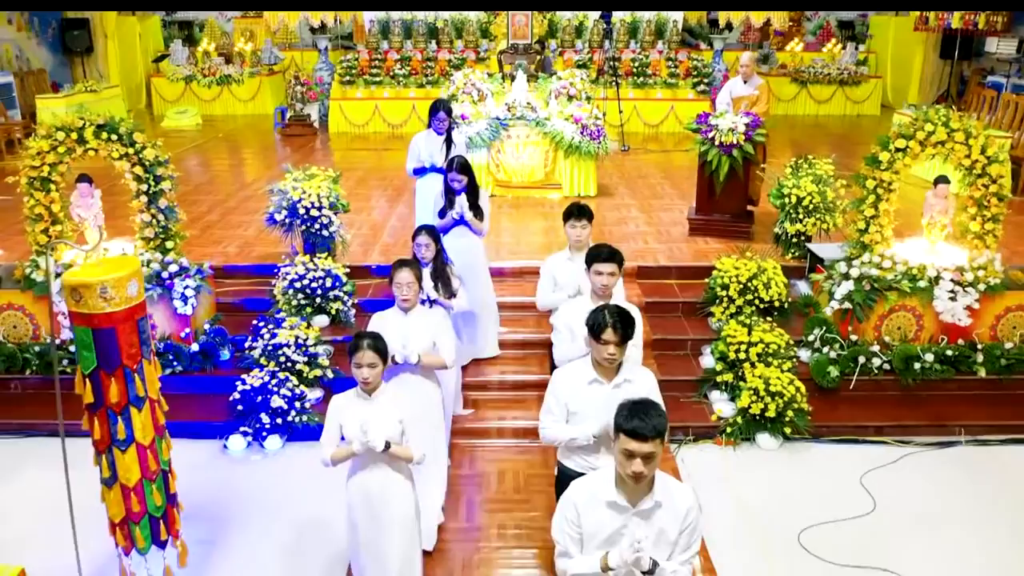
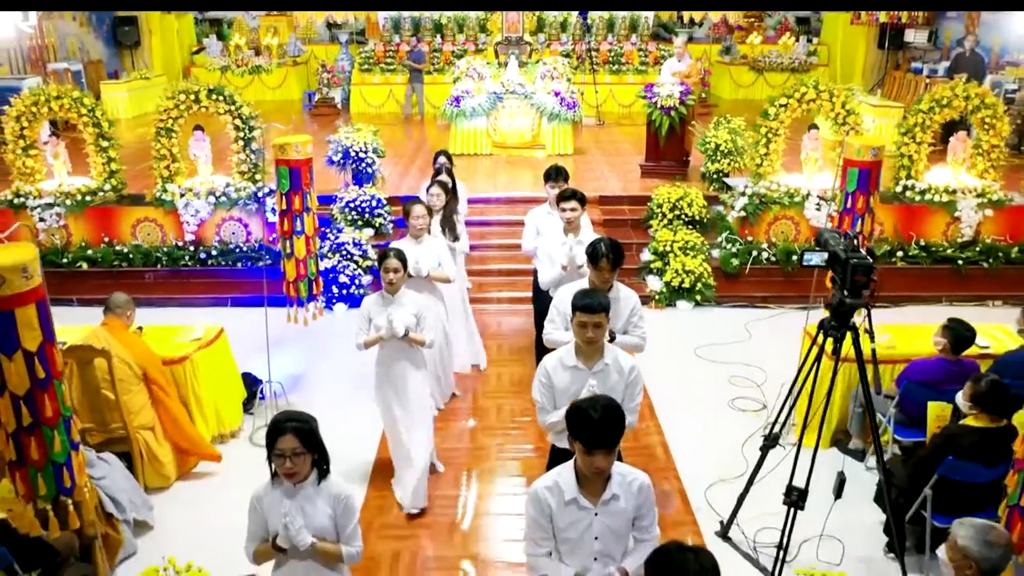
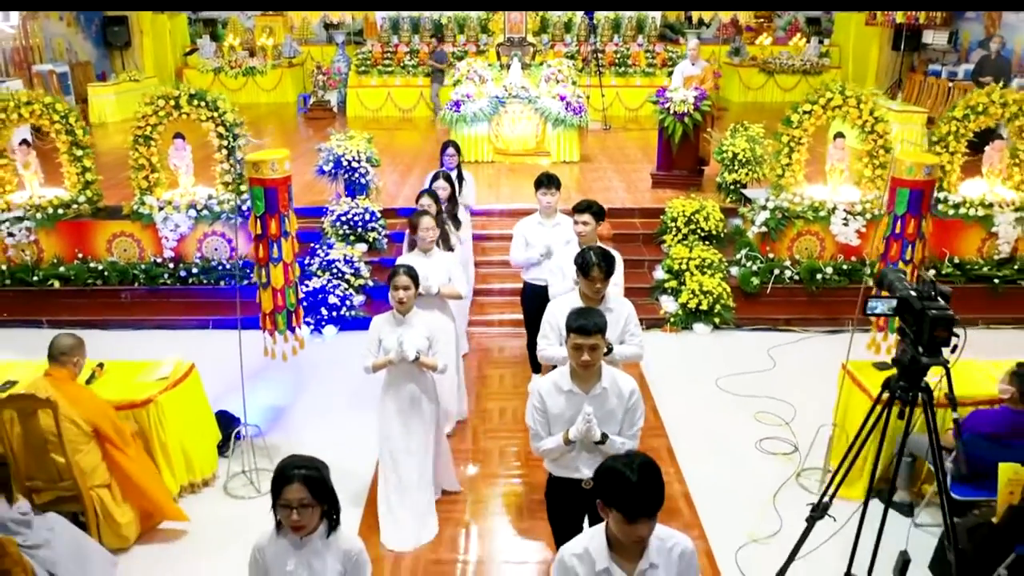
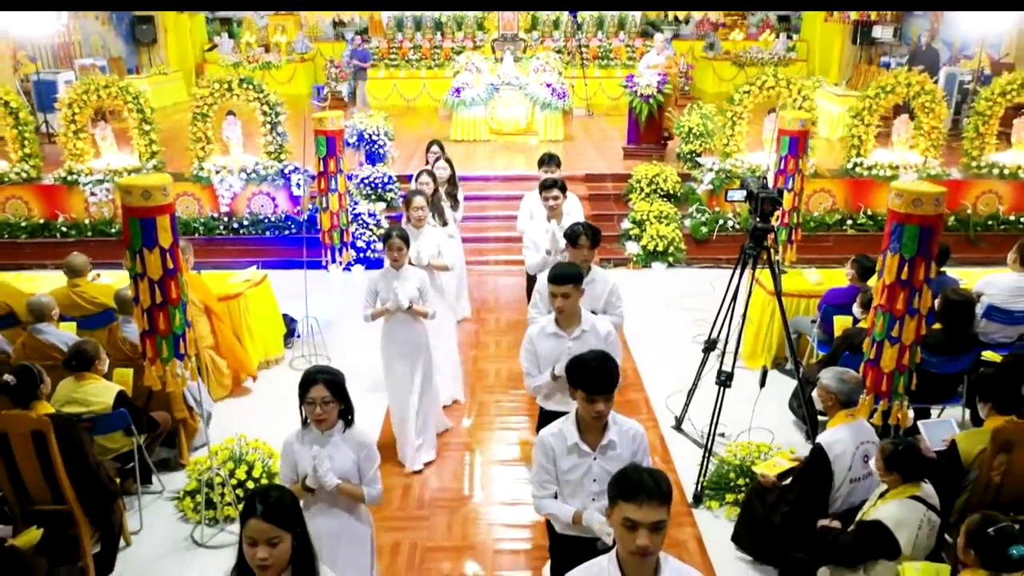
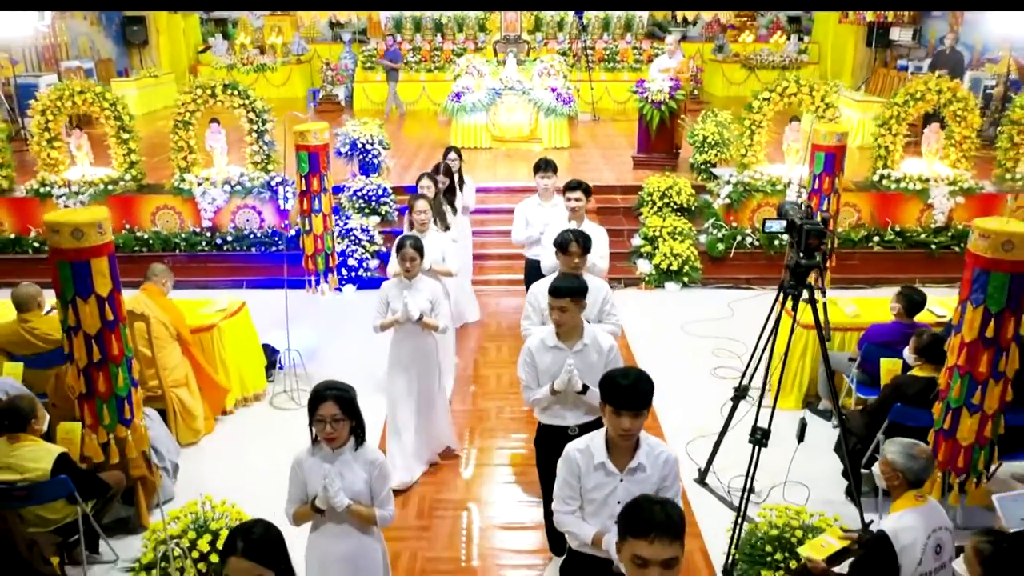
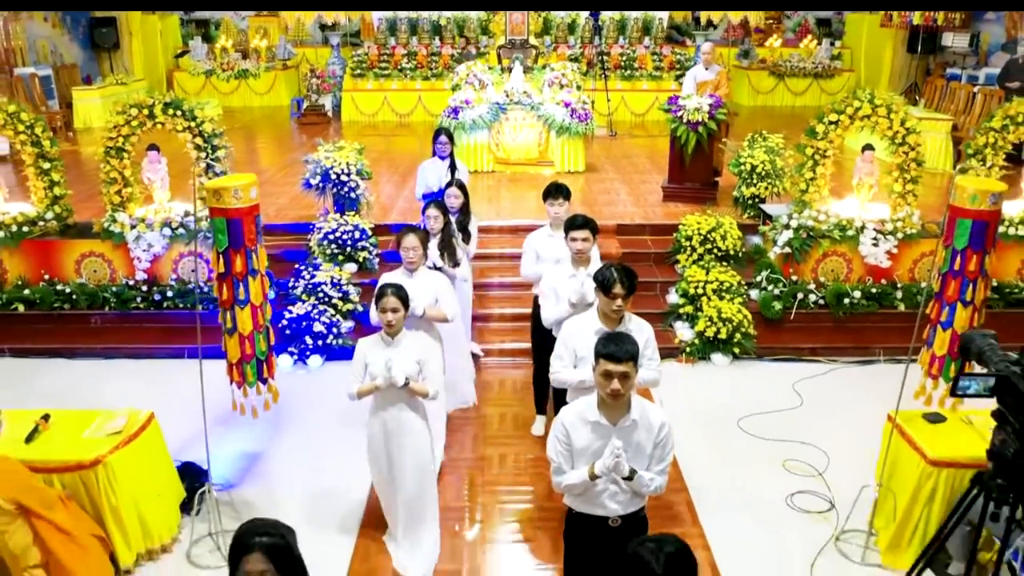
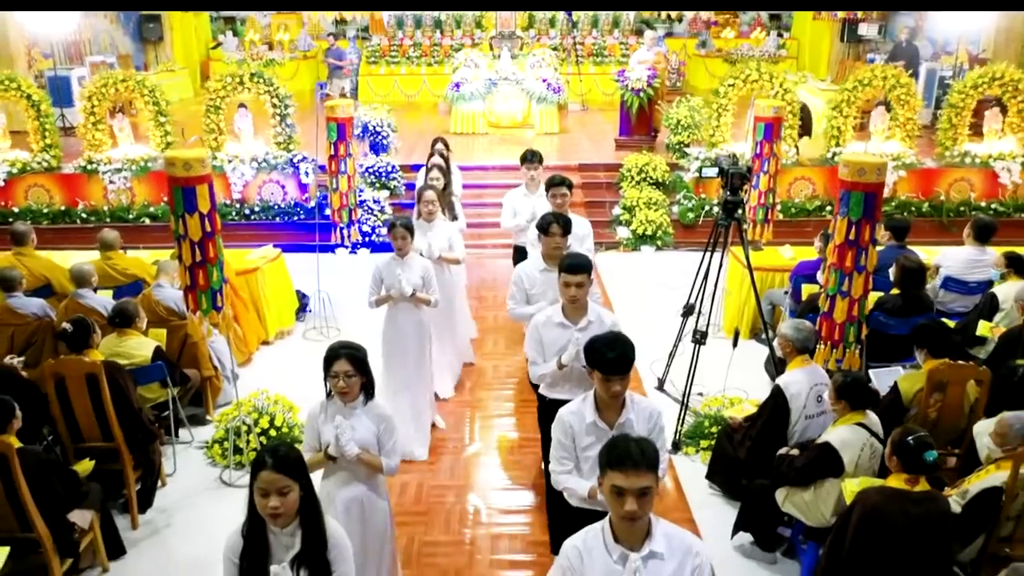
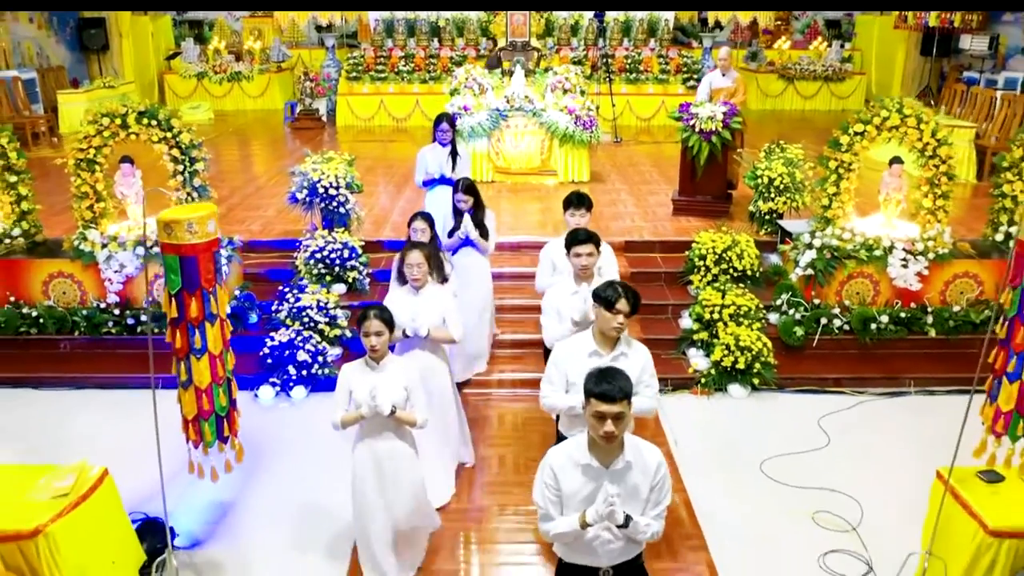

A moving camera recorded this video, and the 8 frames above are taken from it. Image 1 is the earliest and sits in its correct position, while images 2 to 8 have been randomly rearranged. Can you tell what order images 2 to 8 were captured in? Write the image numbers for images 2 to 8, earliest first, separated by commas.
8, 6, 3, 2, 5, 4, 7
